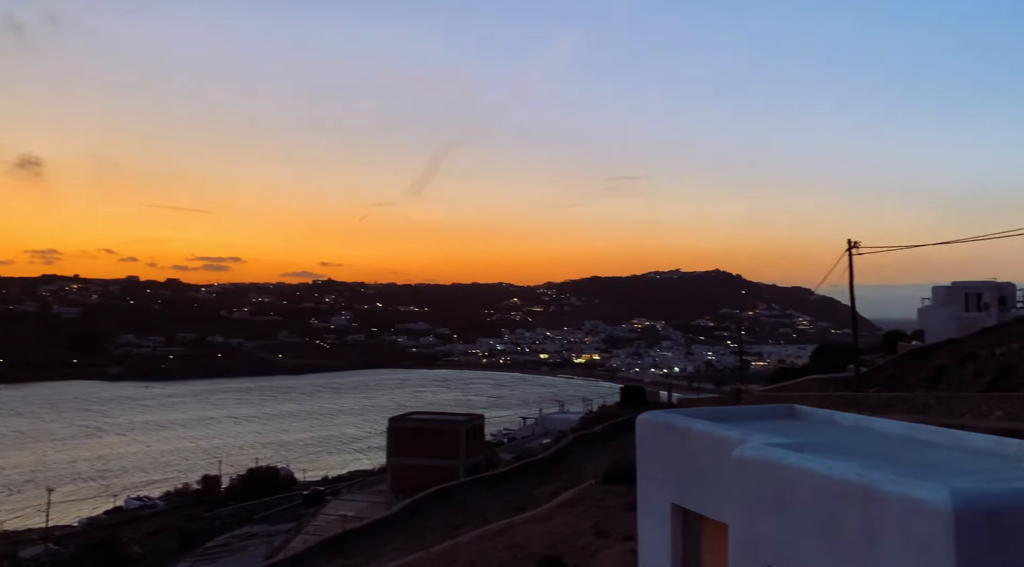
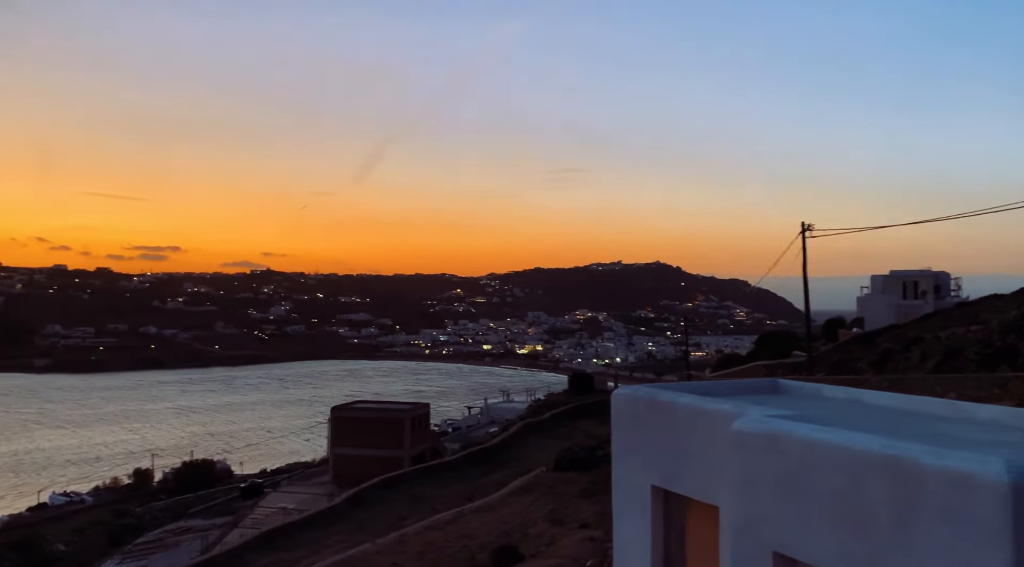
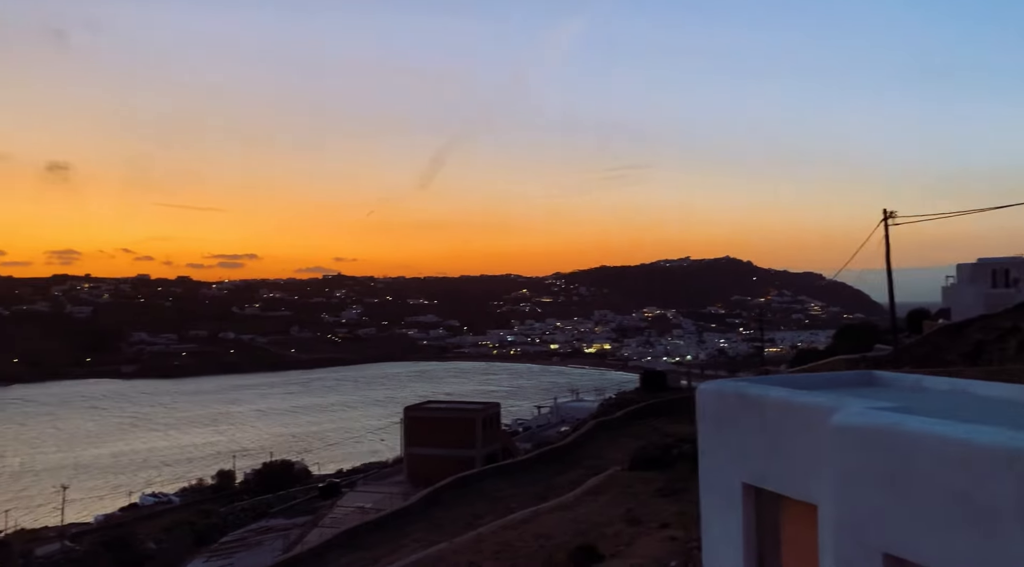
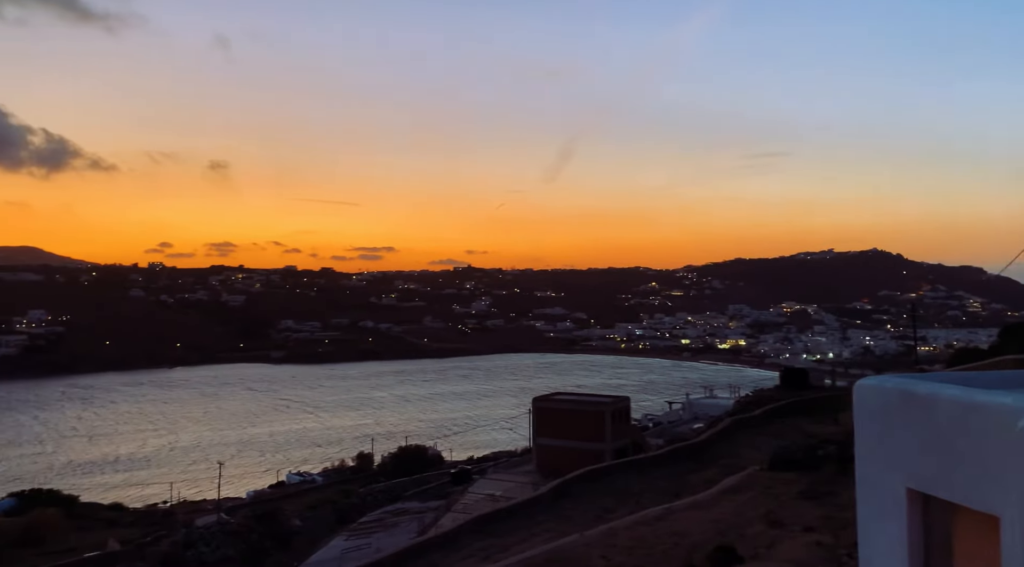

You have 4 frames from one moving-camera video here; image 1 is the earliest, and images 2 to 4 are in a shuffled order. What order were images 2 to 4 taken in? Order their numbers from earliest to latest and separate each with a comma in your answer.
2, 3, 4
